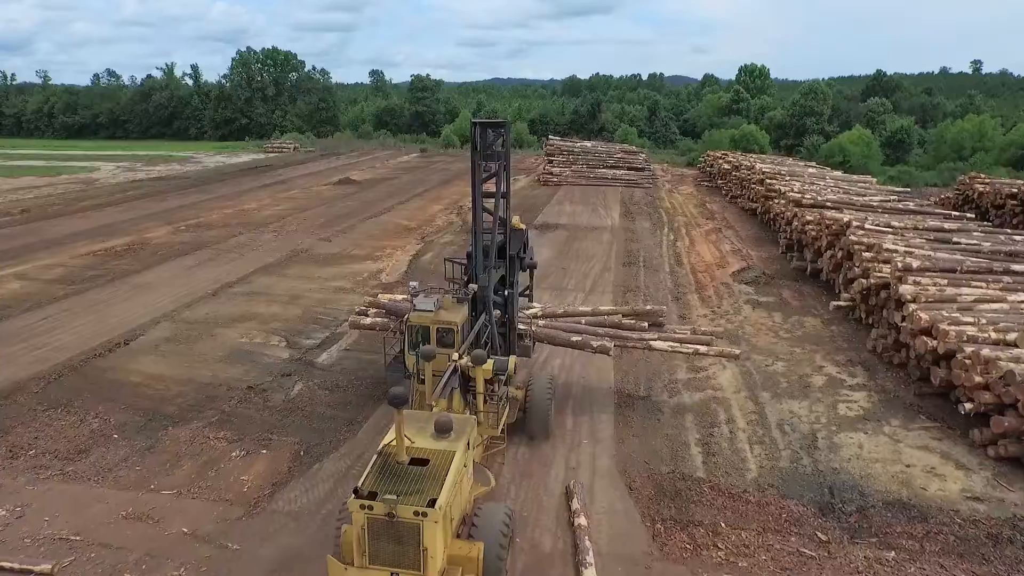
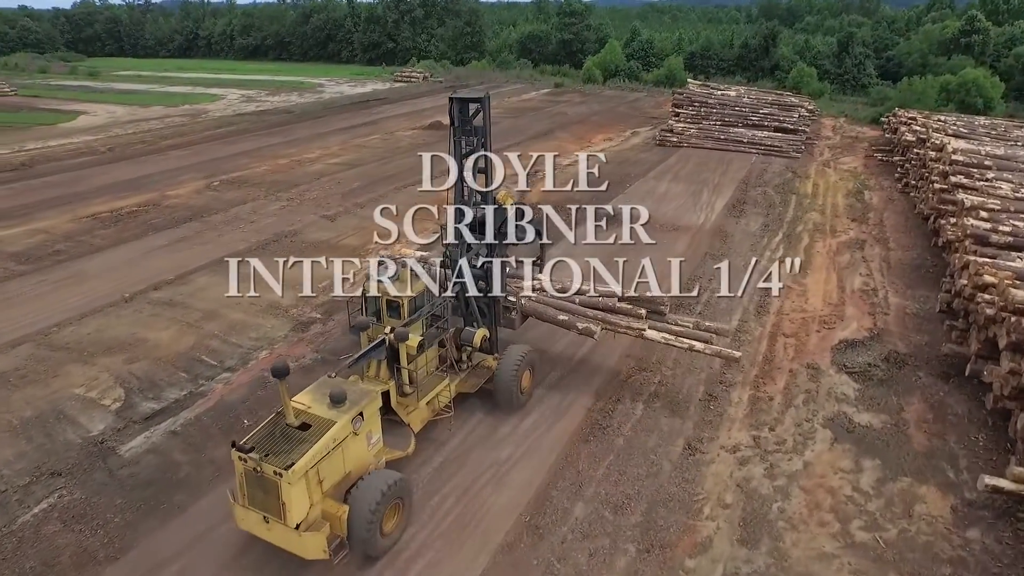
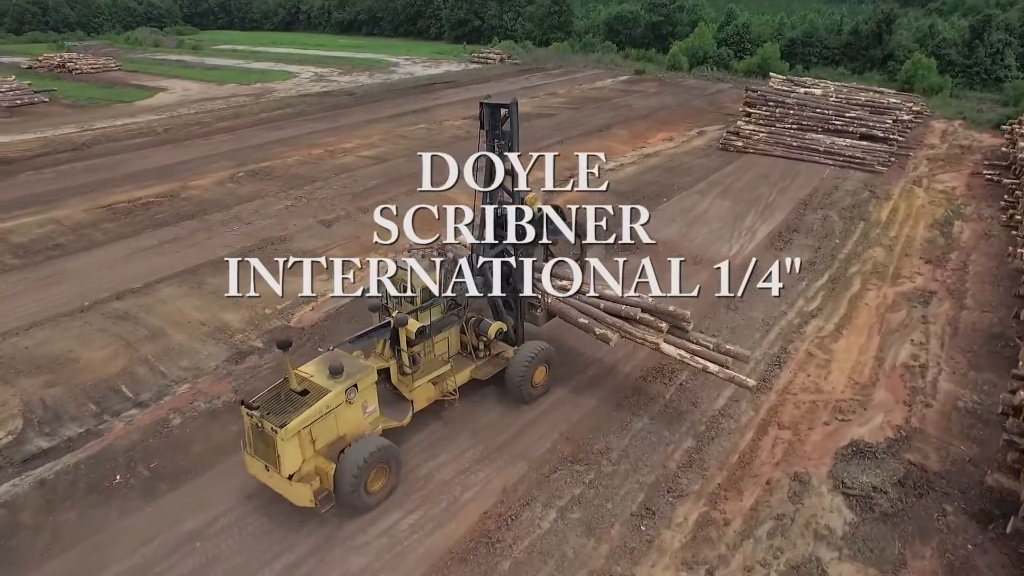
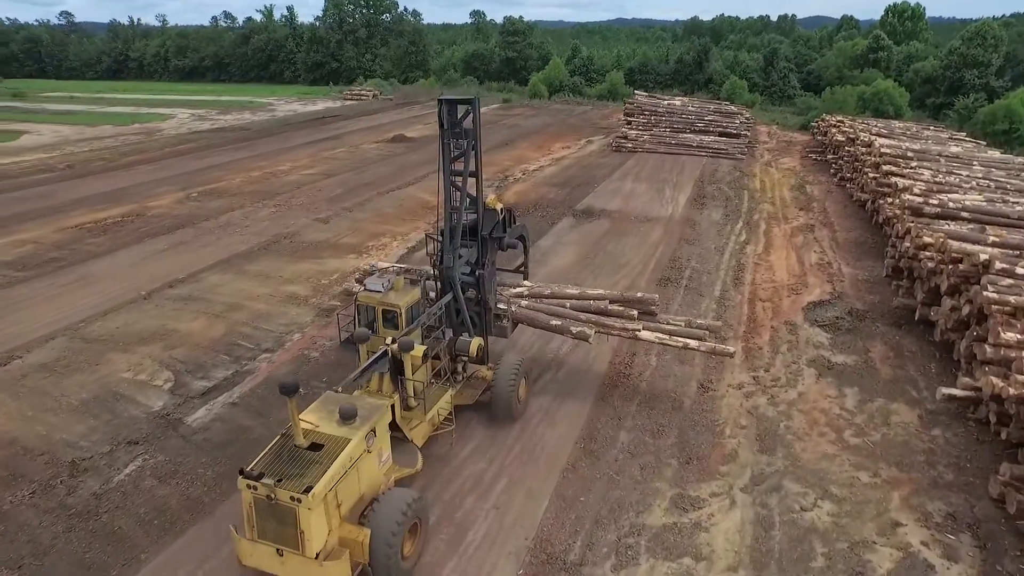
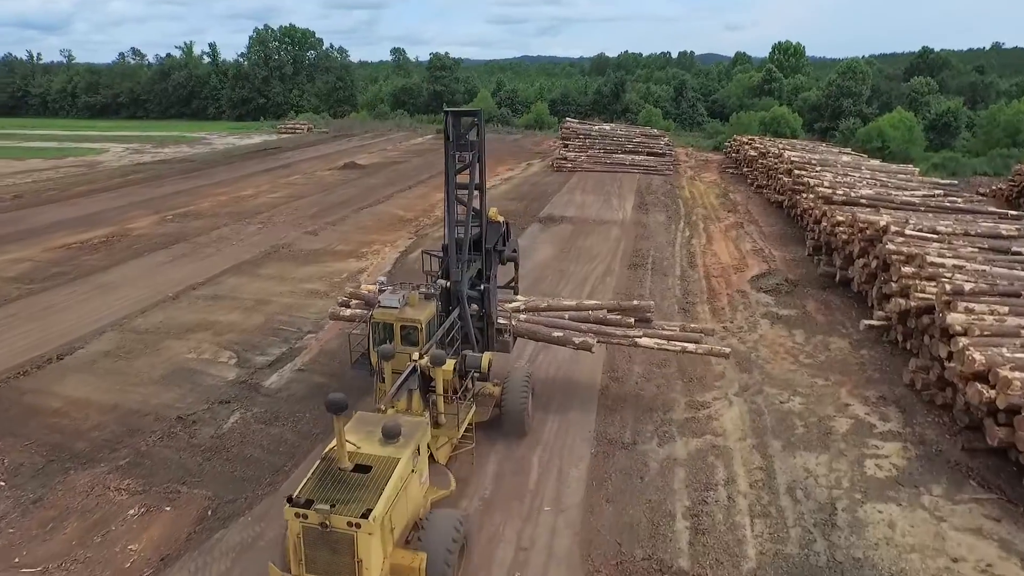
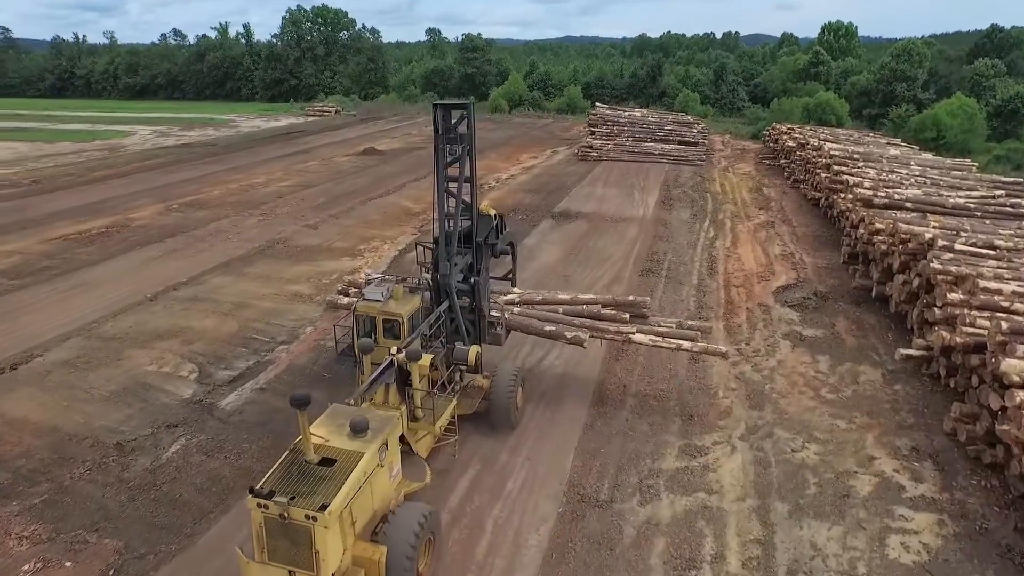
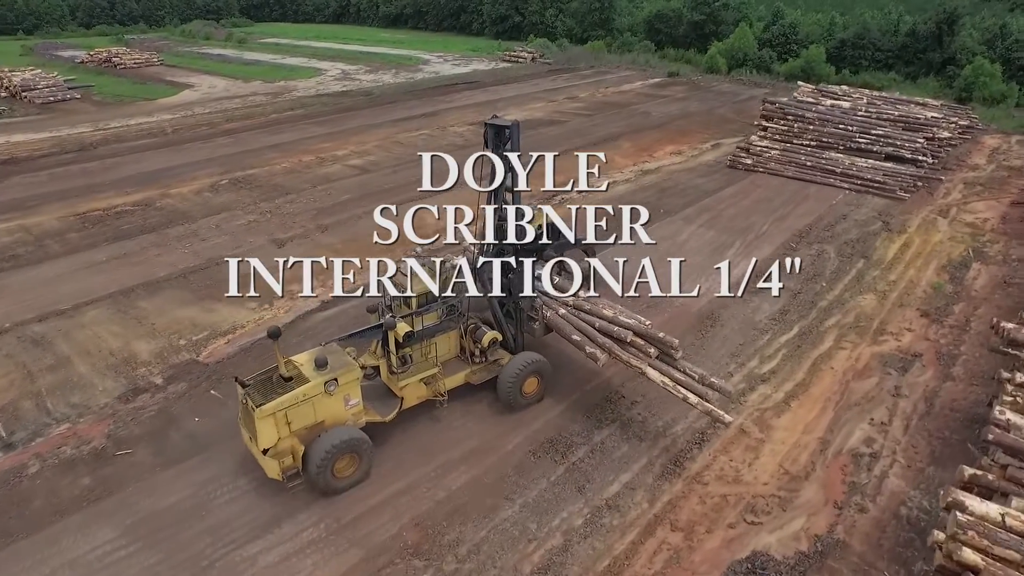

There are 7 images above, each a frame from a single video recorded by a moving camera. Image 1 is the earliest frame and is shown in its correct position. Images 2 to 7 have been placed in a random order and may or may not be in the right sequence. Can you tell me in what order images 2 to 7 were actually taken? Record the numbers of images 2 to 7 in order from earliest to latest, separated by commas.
5, 6, 4, 2, 3, 7
